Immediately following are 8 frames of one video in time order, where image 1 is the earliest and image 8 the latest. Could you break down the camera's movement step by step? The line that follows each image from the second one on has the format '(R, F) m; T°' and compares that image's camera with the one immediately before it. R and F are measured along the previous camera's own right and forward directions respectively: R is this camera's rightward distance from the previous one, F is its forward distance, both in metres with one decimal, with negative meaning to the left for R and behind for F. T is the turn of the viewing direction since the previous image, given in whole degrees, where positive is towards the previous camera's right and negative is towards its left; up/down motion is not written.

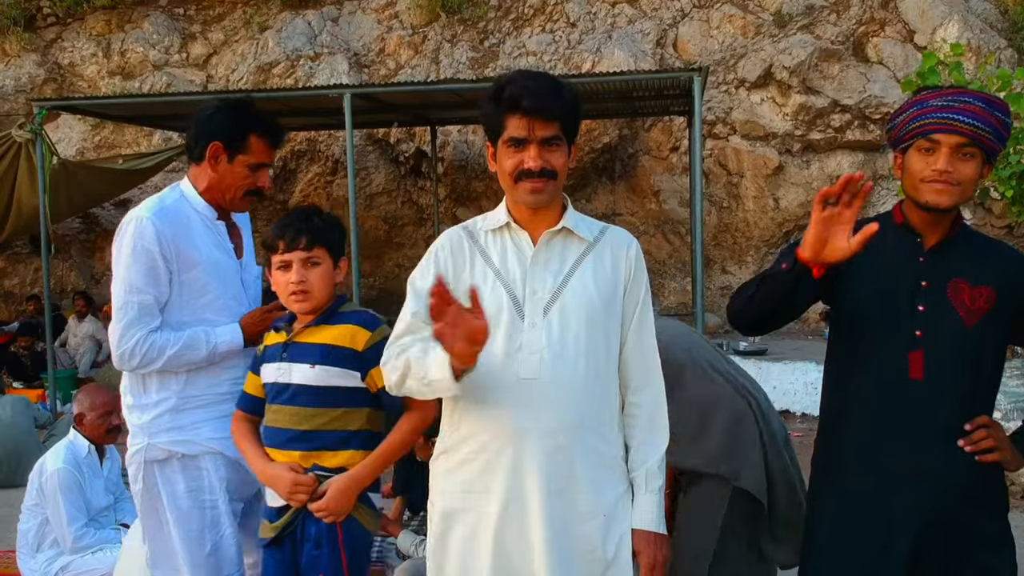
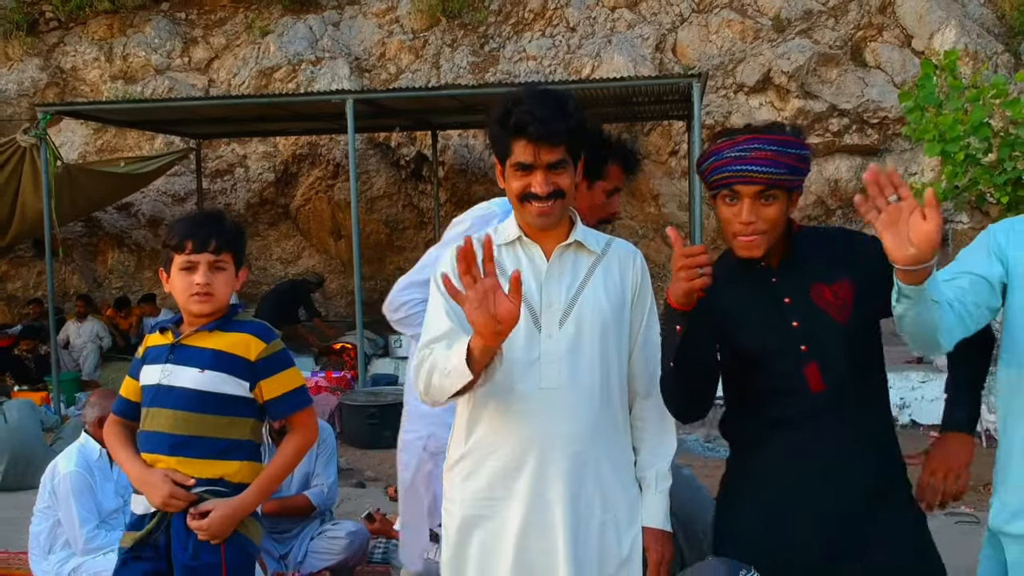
(0.0, -0.1) m; 0°
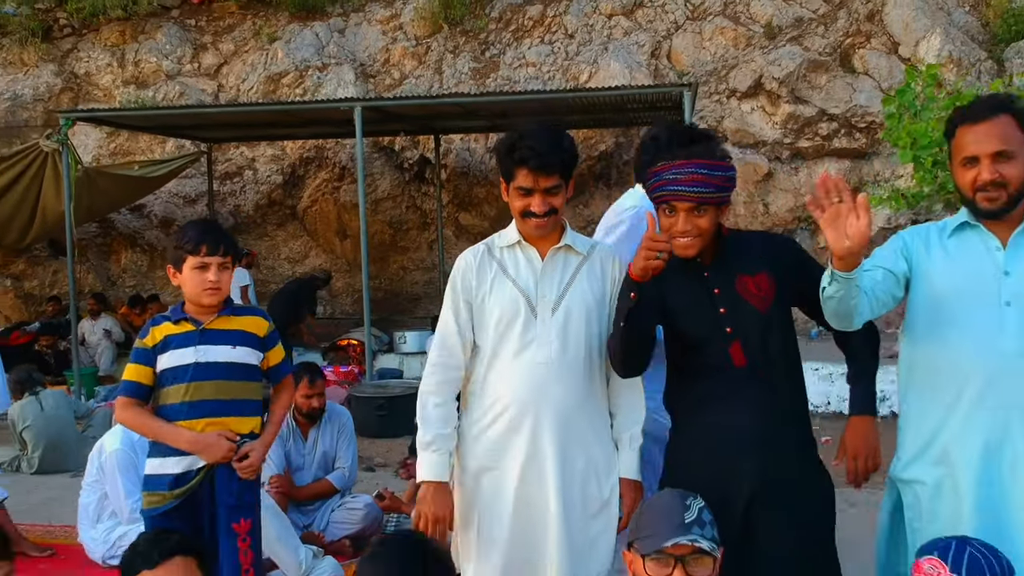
(0.0, -0.3) m; 0°
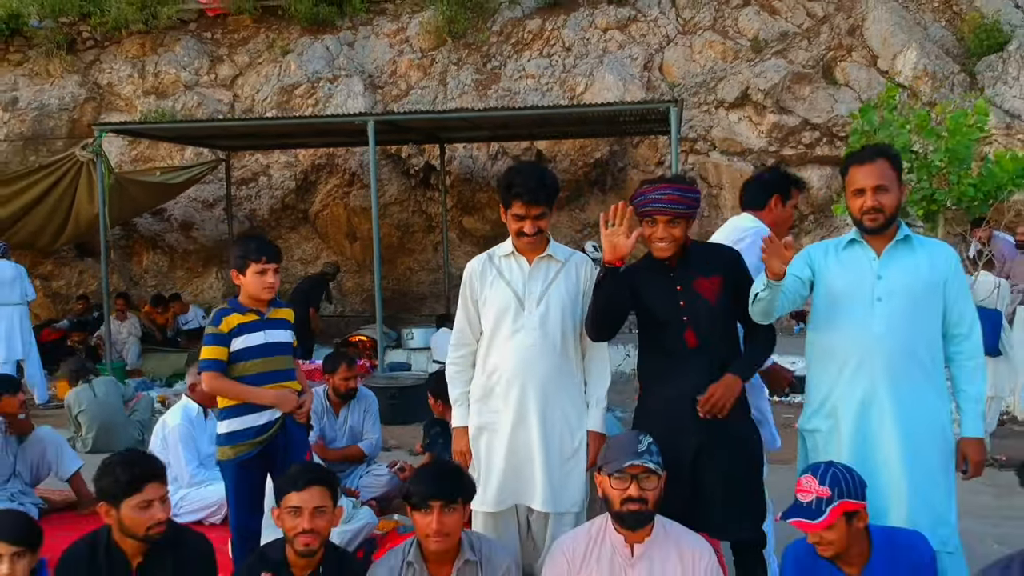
(0.0, -0.6) m; 0°
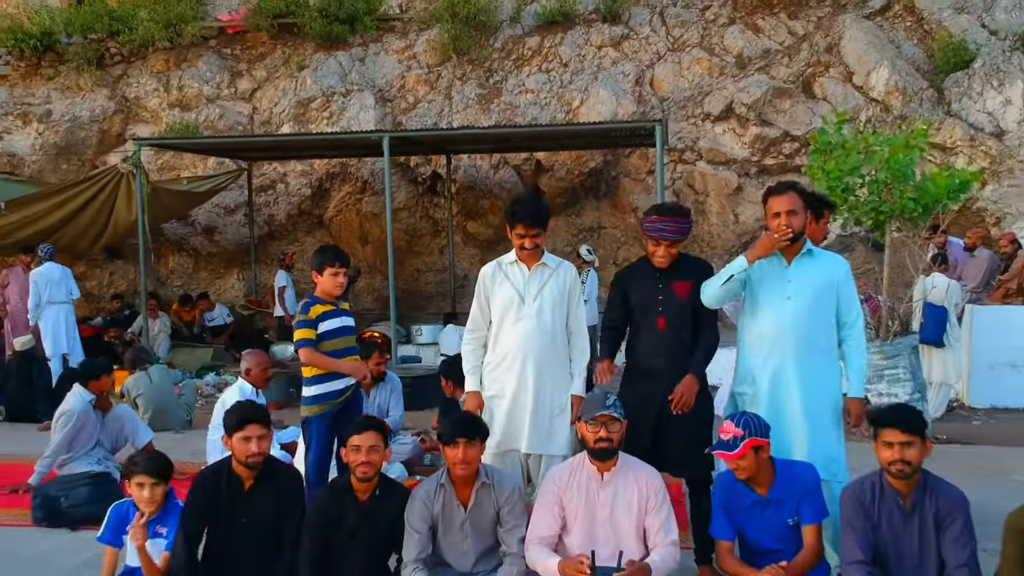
(0.0, -0.8) m; 0°
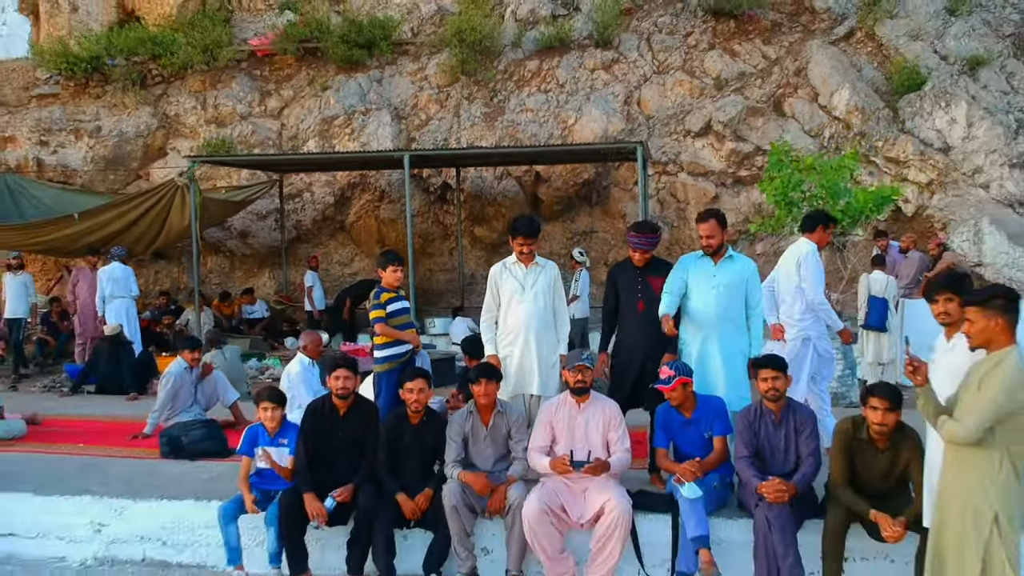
(0.0, -1.4) m; 0°
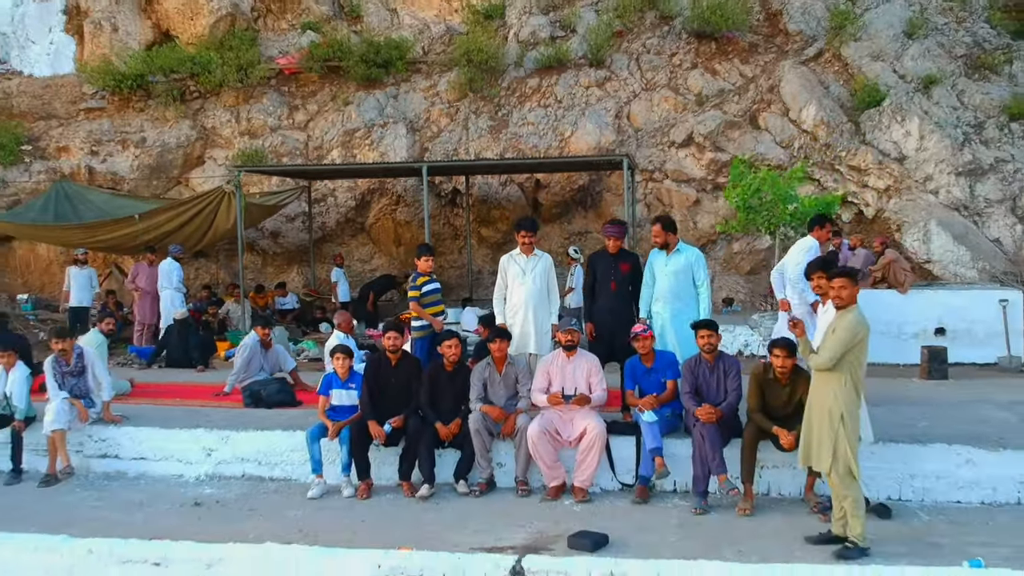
(0.0, -1.5) m; 0°
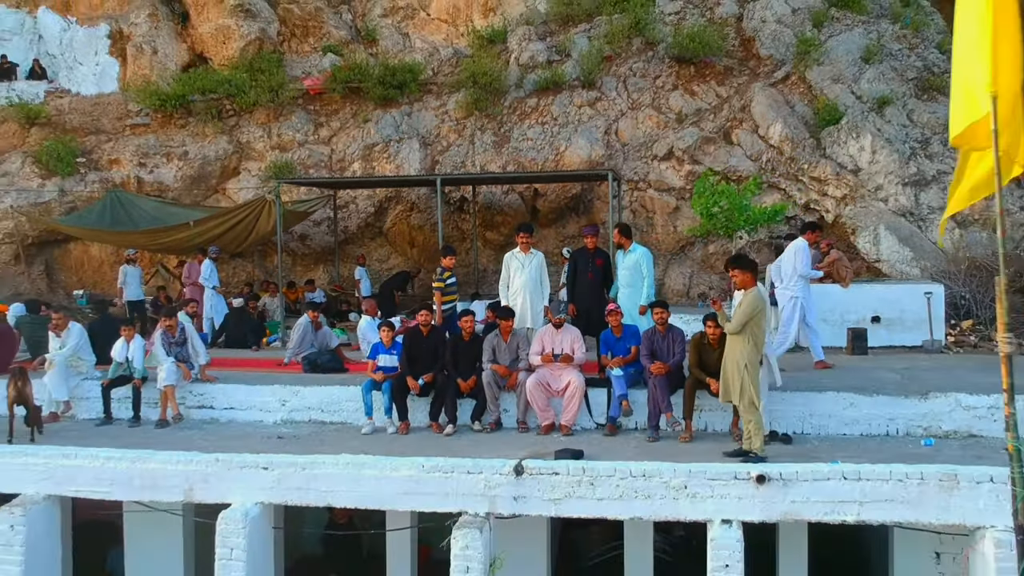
(0.0, -1.9) m; 0°
